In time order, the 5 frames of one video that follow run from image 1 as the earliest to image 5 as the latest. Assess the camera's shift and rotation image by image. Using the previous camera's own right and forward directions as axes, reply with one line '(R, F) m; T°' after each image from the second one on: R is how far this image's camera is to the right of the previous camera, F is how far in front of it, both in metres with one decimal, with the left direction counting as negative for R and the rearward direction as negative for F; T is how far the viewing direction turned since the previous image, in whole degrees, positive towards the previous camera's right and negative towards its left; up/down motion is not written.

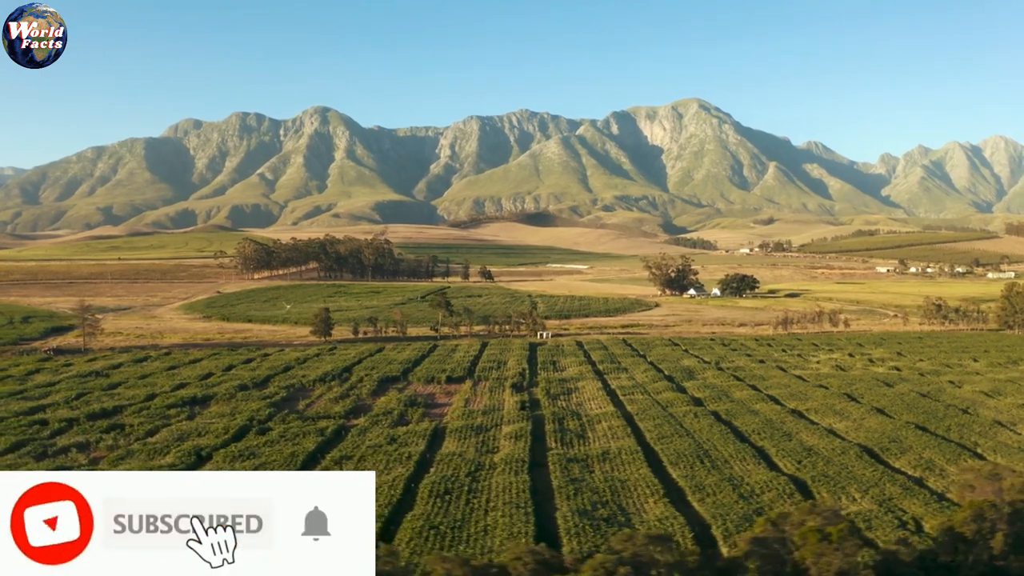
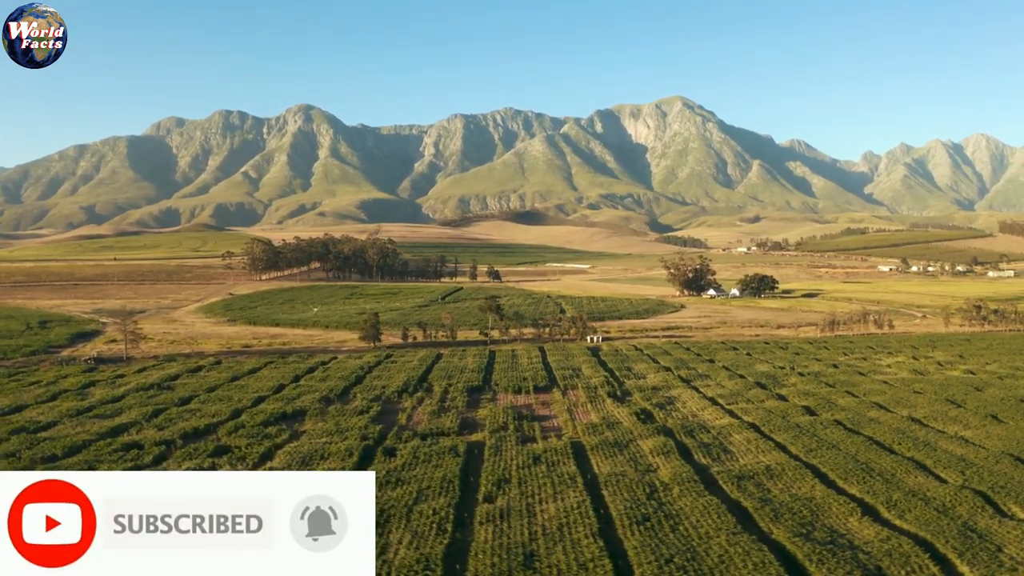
(-6.3, +1.4) m; +1°
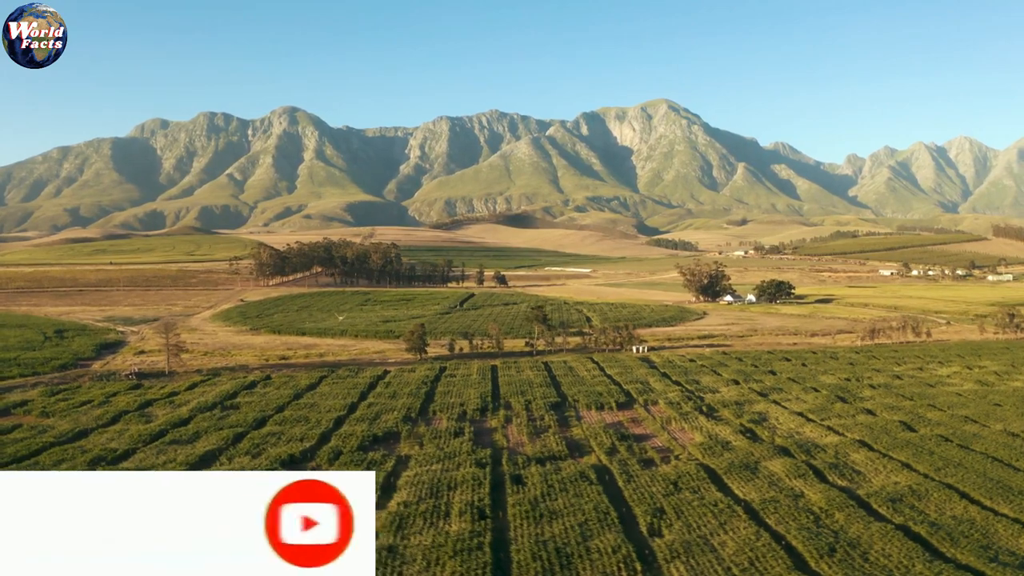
(-5.6, +1.0) m; +1°
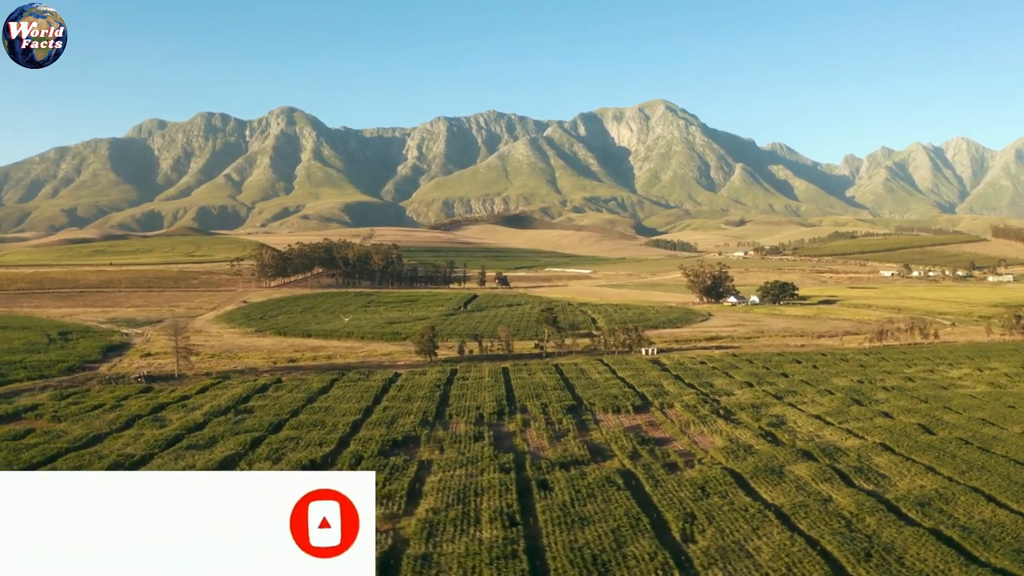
(-1.1, +0.1) m; 0°
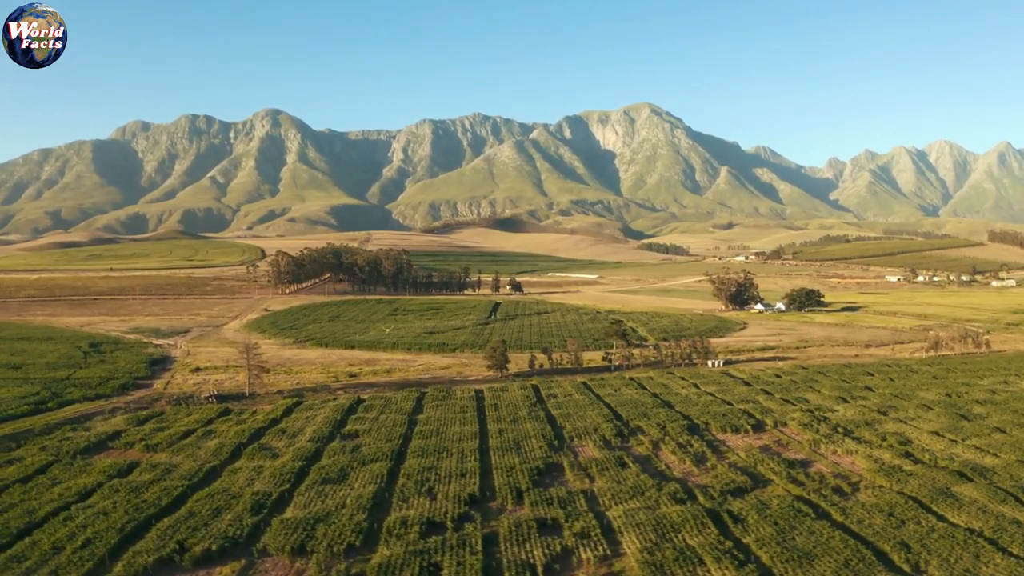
(-7.5, +0.7) m; +1°
